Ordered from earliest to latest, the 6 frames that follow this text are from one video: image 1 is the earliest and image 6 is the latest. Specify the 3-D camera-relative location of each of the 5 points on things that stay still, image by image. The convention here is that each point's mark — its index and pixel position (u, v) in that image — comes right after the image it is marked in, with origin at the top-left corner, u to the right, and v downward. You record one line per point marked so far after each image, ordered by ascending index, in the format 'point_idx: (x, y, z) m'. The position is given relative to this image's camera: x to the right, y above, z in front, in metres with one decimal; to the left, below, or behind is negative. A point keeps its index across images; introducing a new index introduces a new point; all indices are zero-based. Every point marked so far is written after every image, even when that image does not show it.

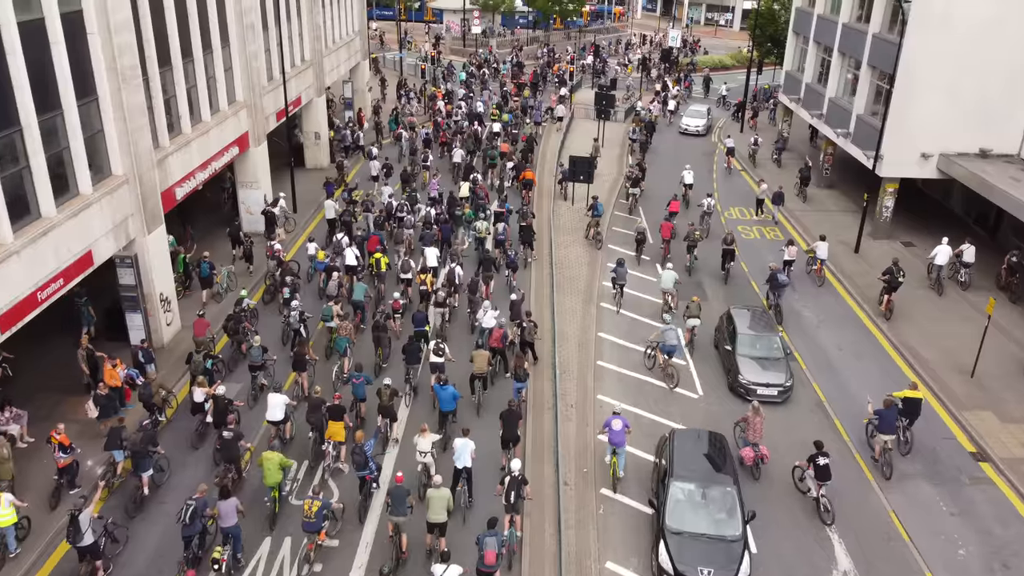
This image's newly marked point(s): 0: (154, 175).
0: (-6.1, +1.9, +18.2) m
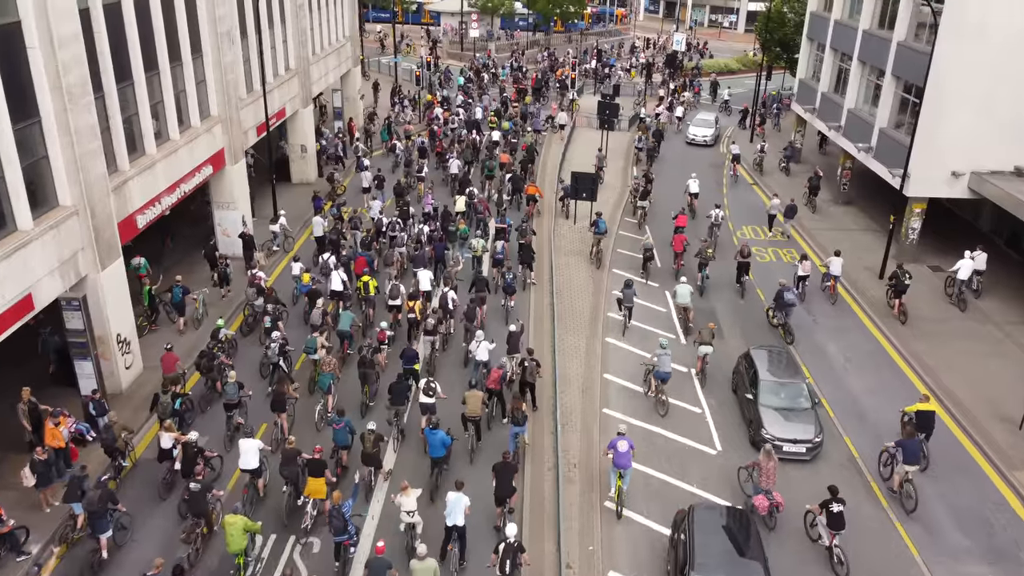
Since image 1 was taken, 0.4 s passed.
0: (-6.1, +1.3, +16.4) m
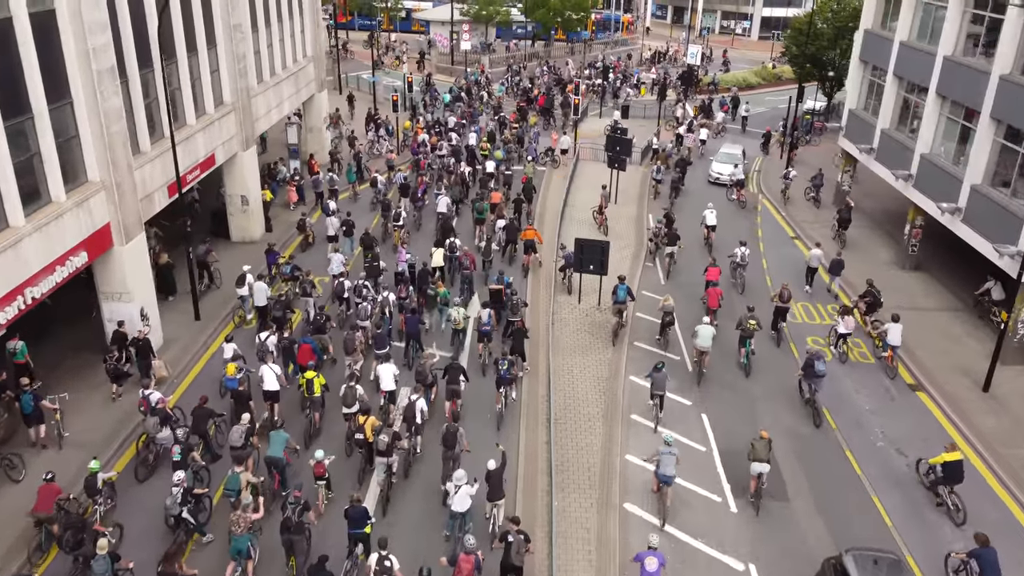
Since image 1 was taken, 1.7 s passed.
0: (-6.4, -0.6, +10.6) m
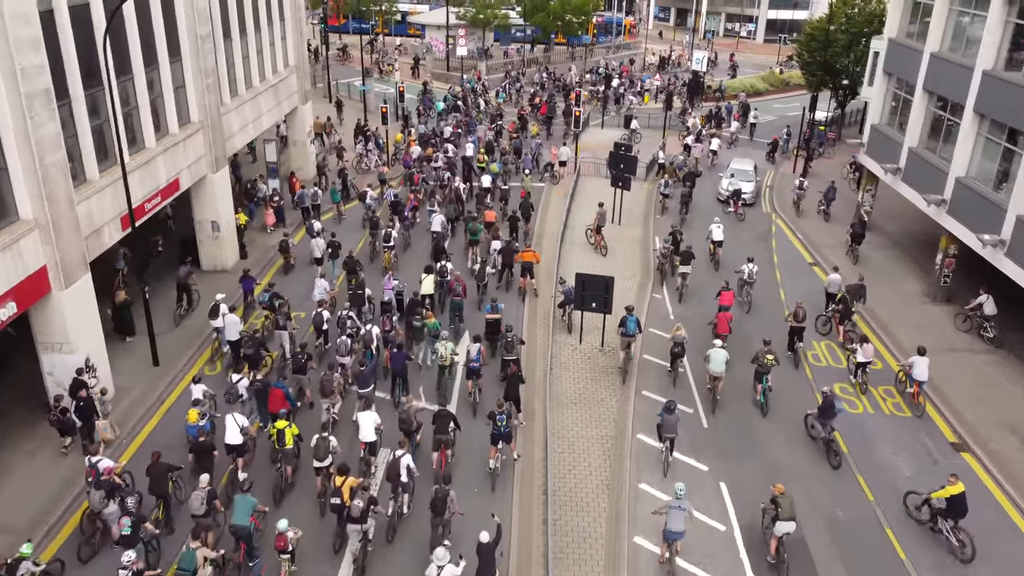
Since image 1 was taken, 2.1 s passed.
0: (-6.5, -1.3, +8.6) m
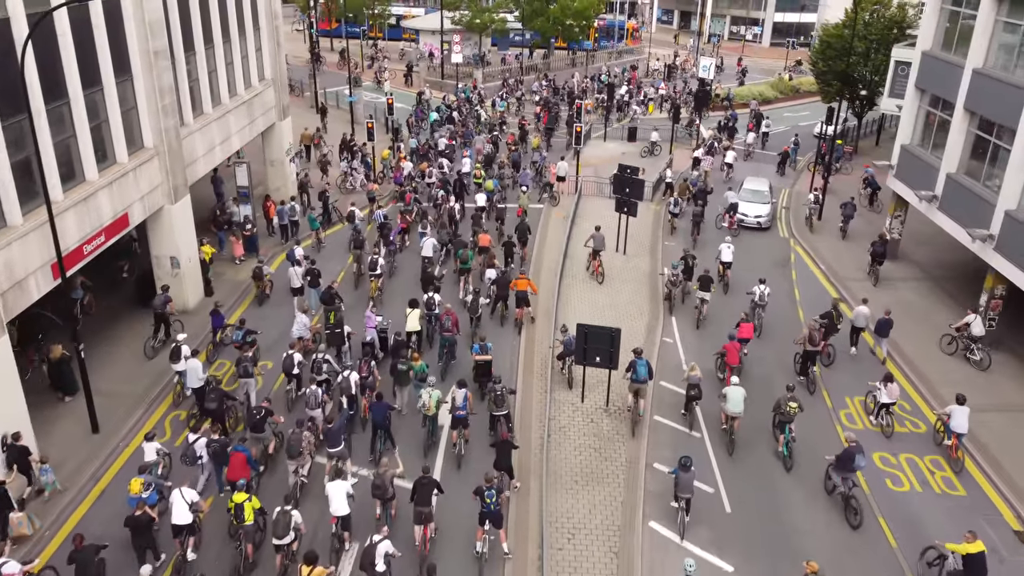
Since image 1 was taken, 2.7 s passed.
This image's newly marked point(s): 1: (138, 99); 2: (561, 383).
0: (-6.6, -2.2, +6.2) m
1: (-6.4, +3.3, +18.4) m
2: (+0.9, -1.5, +19.5) m
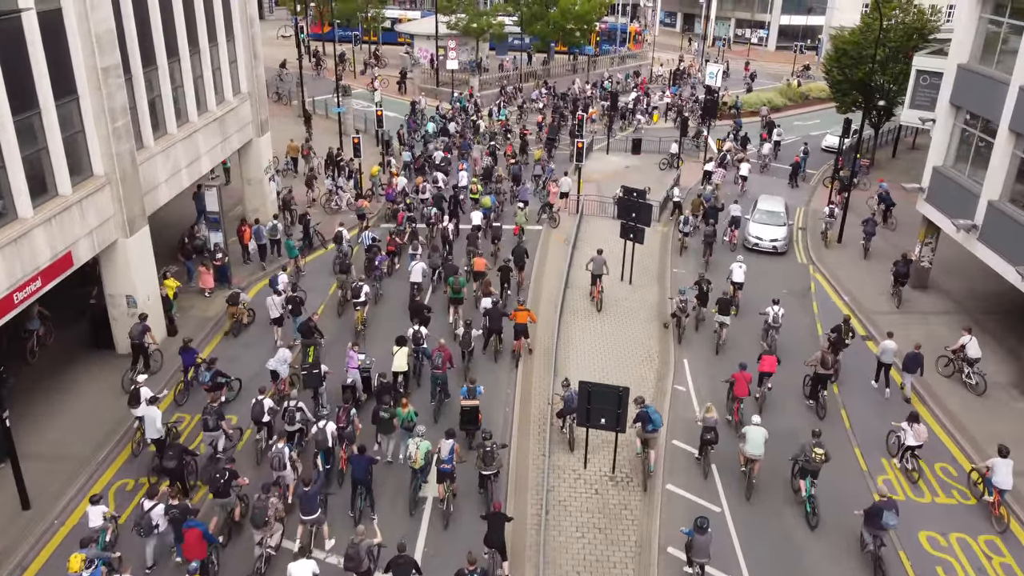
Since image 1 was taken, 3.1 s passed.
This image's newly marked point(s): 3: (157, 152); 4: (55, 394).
0: (-6.7, -2.9, +4.2) m
1: (-6.5, +2.6, +16.4) m
2: (+0.8, -2.2, +17.4) m
3: (-6.3, +2.4, +19.0) m
4: (-8.0, -1.9, +18.8) m
